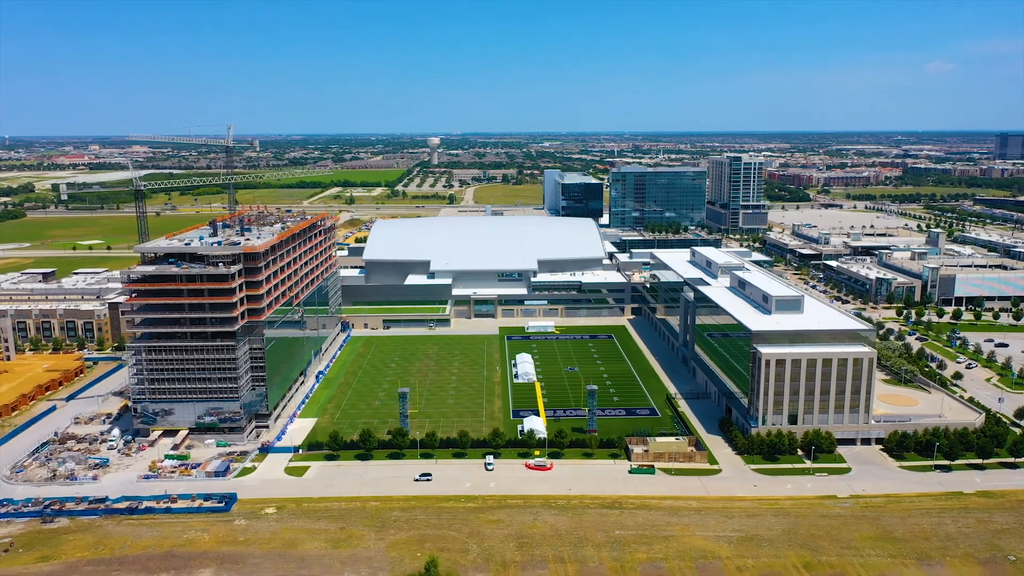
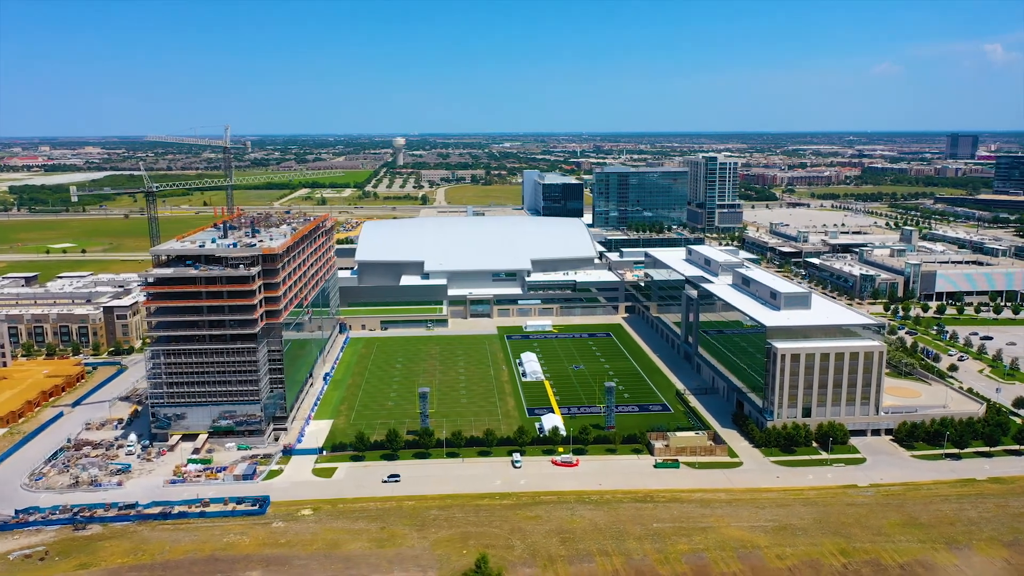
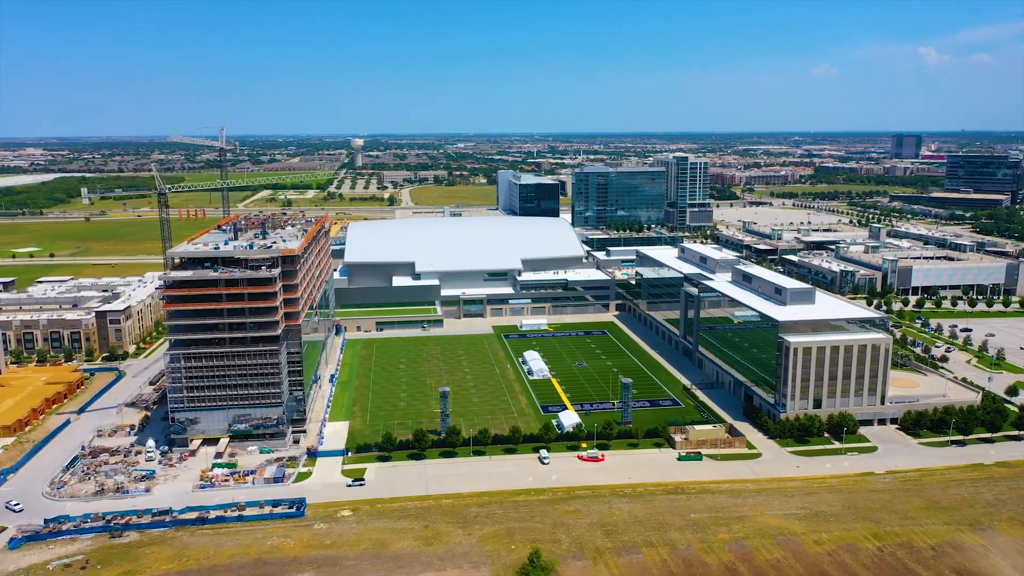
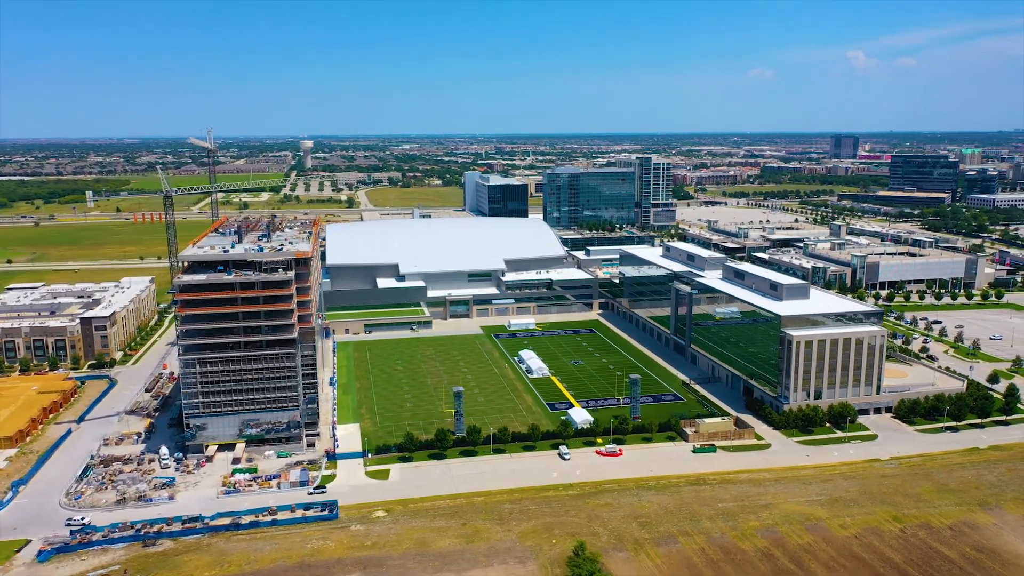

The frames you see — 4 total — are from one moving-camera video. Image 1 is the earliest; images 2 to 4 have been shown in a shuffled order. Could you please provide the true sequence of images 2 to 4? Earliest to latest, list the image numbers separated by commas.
2, 3, 4
